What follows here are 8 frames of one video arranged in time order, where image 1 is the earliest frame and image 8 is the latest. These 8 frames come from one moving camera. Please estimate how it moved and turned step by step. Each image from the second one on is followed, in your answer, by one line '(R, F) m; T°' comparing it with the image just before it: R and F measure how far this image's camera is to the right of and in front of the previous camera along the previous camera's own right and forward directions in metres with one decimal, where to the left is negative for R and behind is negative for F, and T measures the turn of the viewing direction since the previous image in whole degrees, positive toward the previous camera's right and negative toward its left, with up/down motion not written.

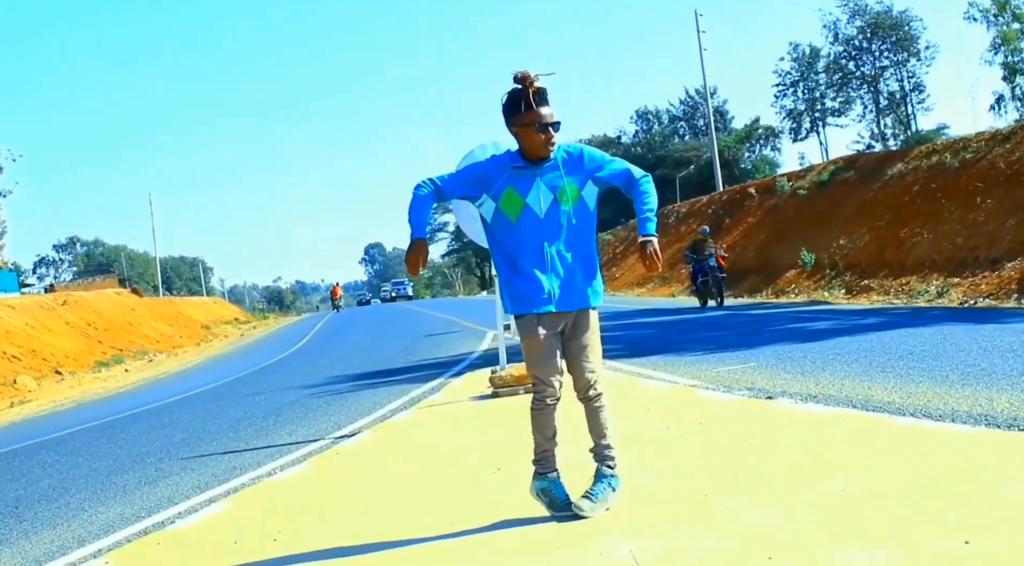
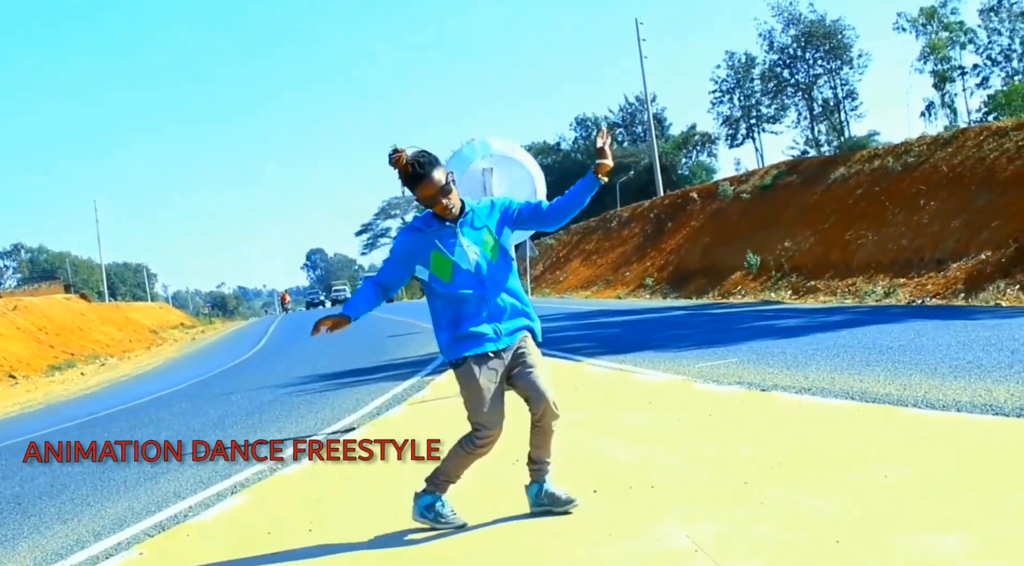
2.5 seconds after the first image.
(-0.7, +0.2) m; +4°
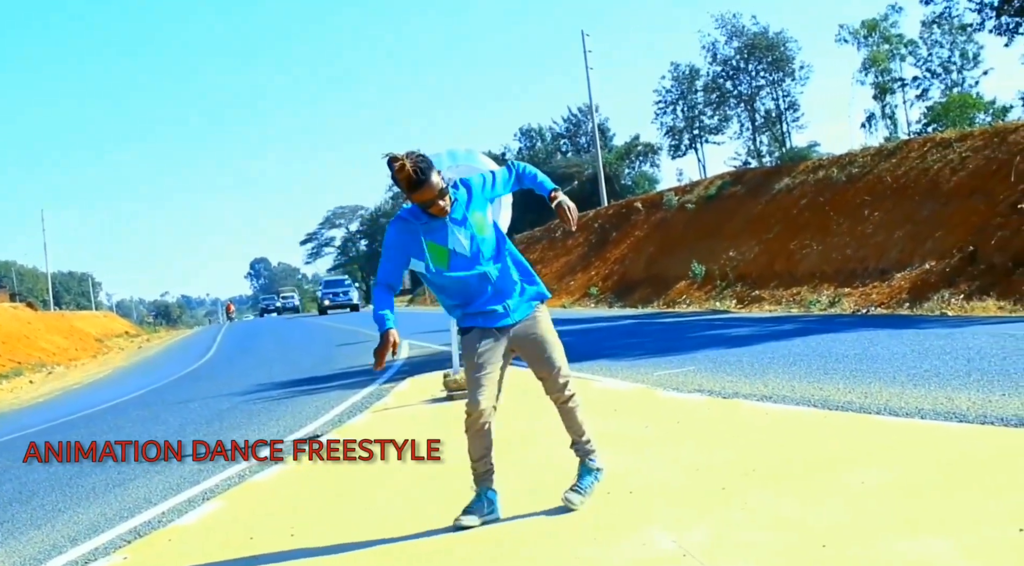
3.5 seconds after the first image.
(-0.2, +0.1) m; +3°
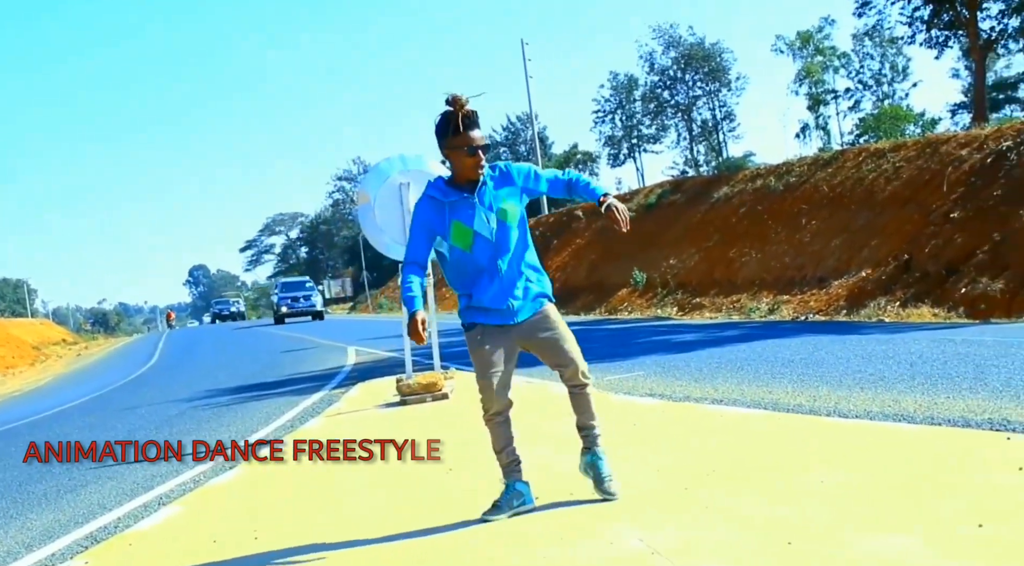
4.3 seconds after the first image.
(-0.2, 0.0) m; +3°
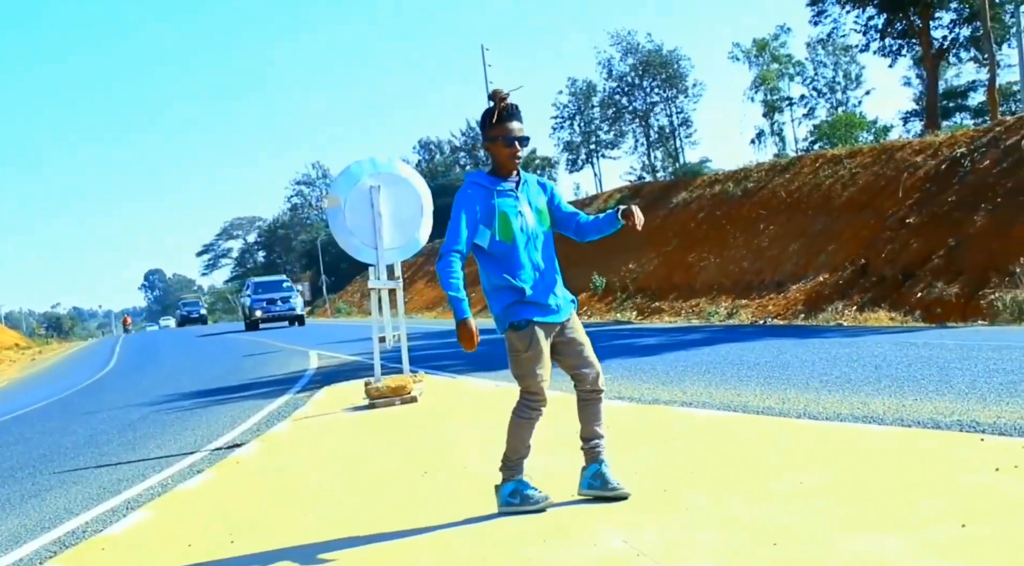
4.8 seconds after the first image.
(-0.2, 0.0) m; +2°
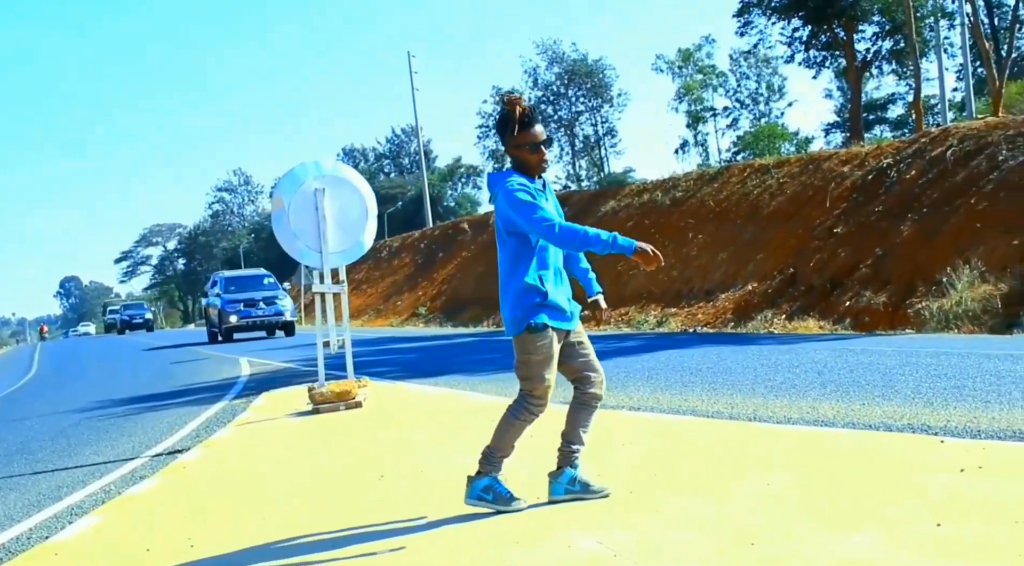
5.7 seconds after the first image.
(-0.3, +0.2) m; +4°
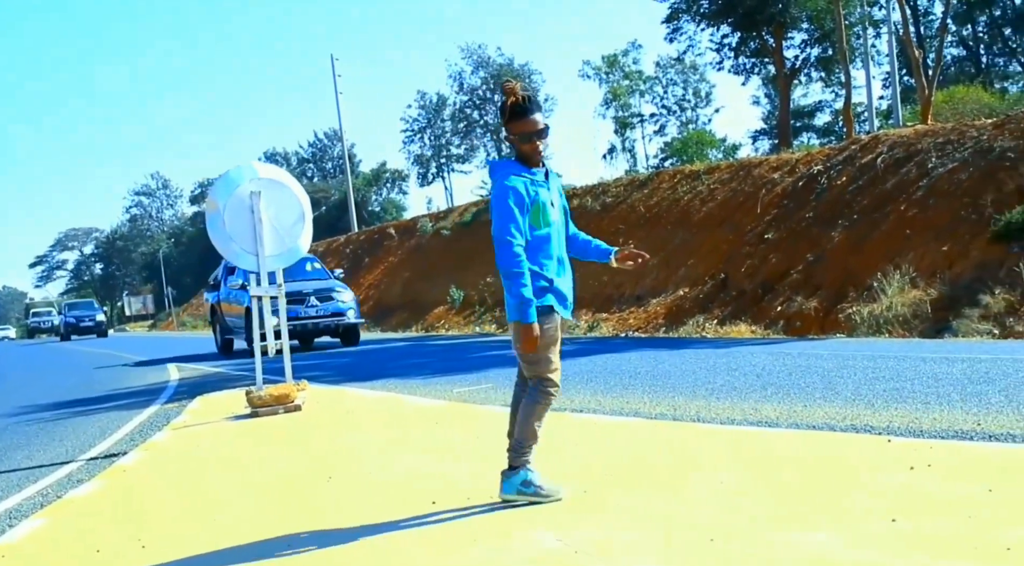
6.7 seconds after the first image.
(-0.2, +0.1) m; +4°
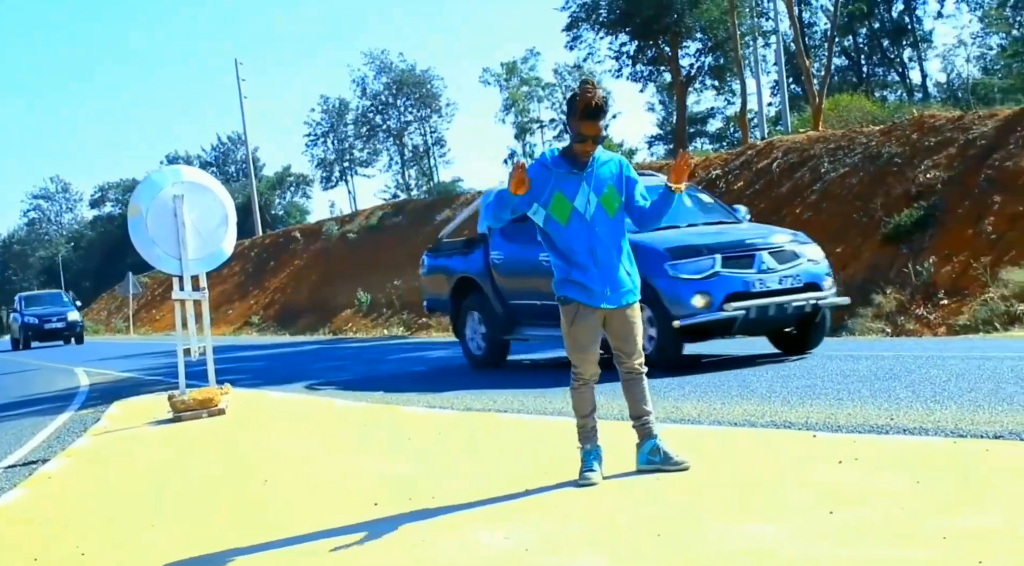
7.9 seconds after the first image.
(-0.3, -0.1) m; +5°
